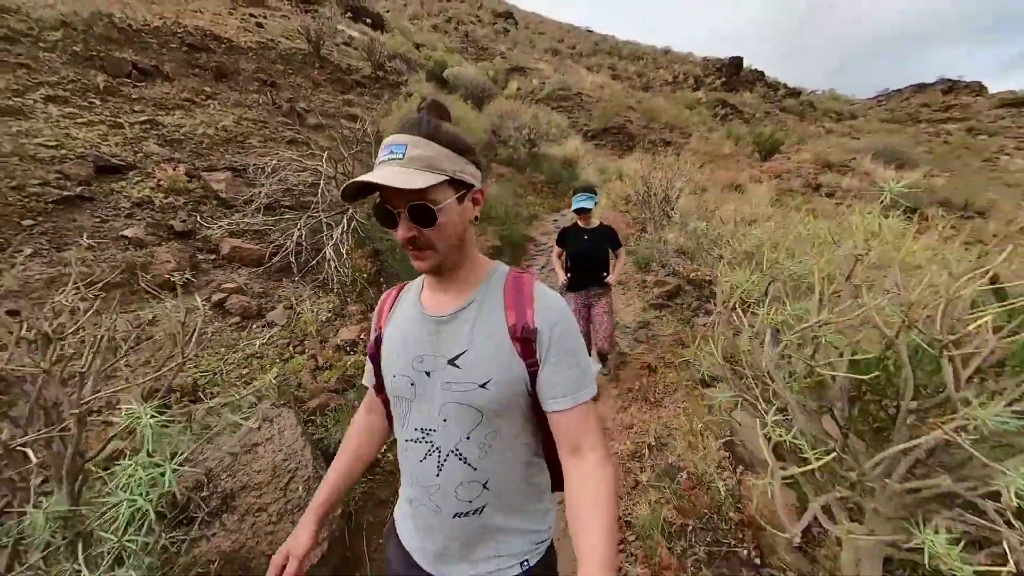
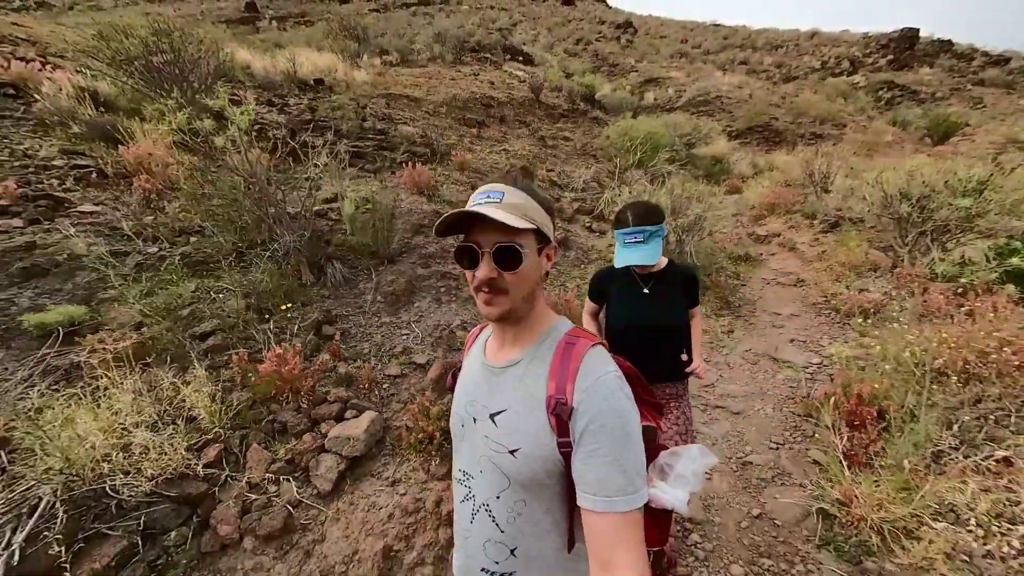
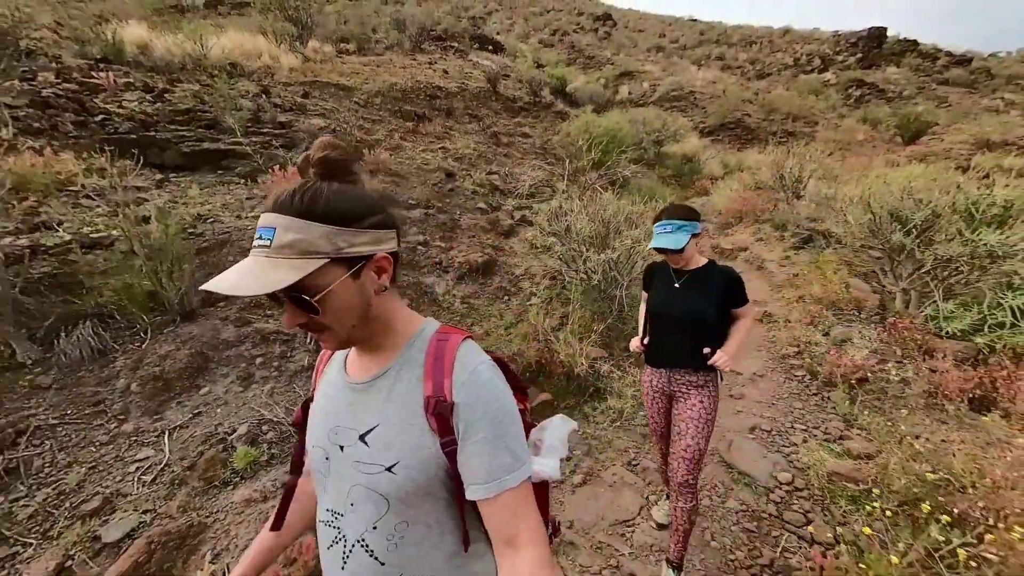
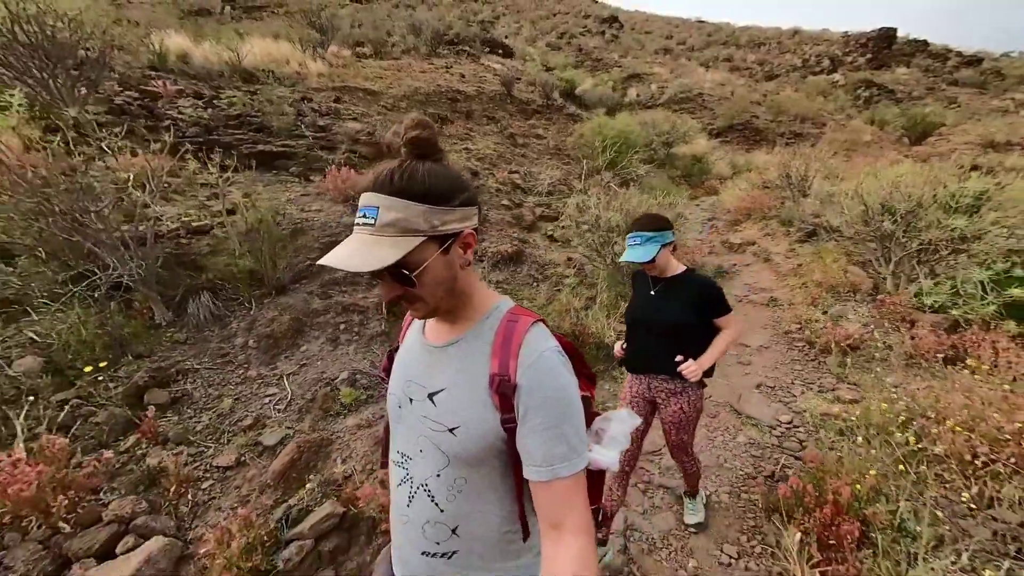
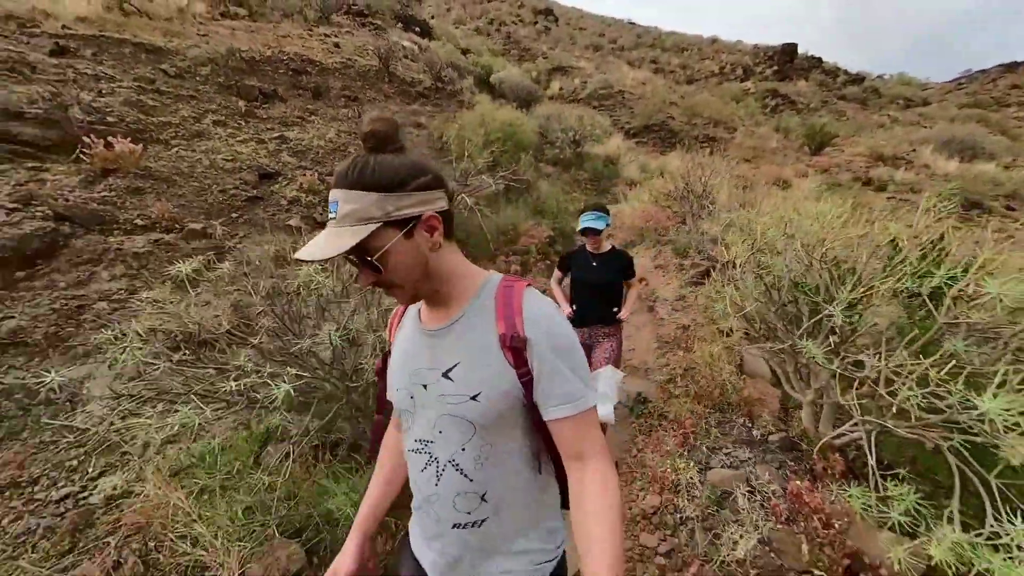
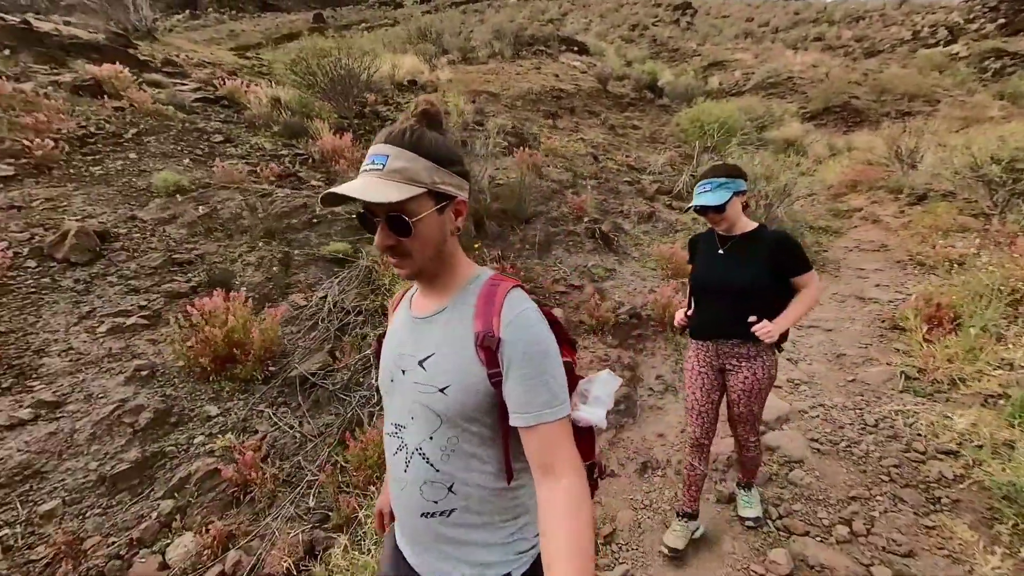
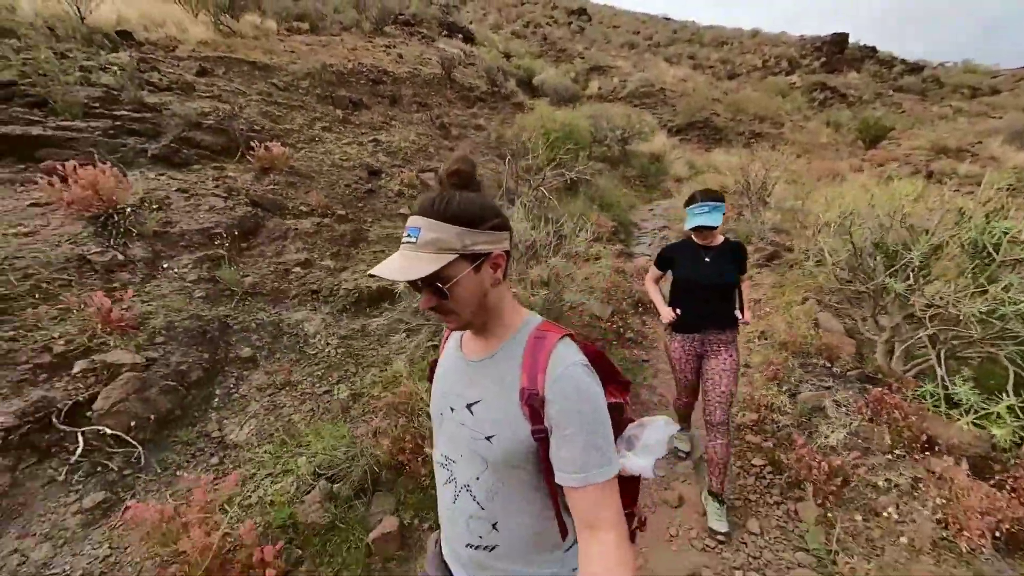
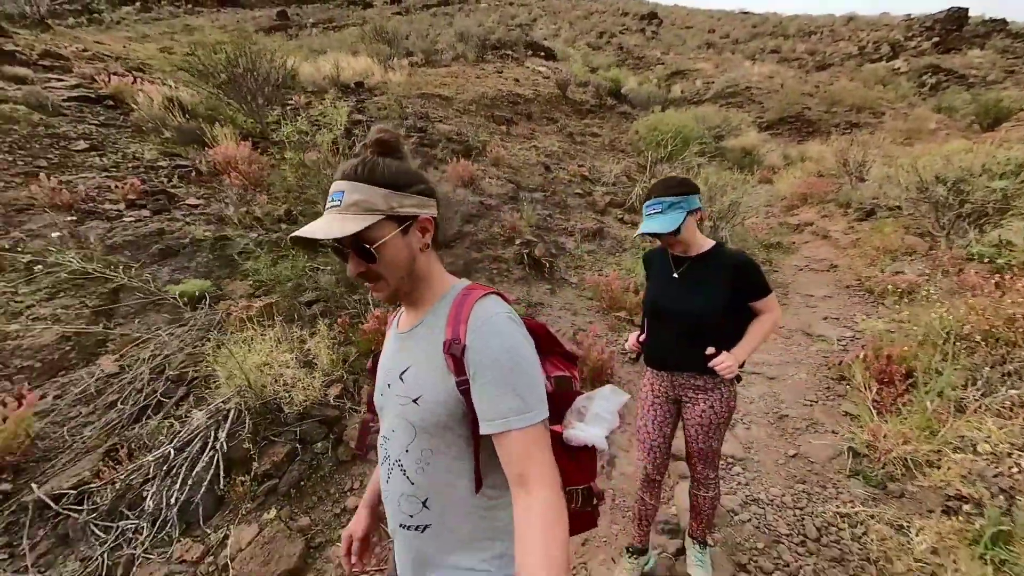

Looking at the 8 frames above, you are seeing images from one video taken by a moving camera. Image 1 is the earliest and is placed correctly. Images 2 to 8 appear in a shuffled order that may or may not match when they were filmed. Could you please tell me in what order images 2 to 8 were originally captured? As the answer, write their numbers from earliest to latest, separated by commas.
5, 7, 3, 4, 2, 8, 6
